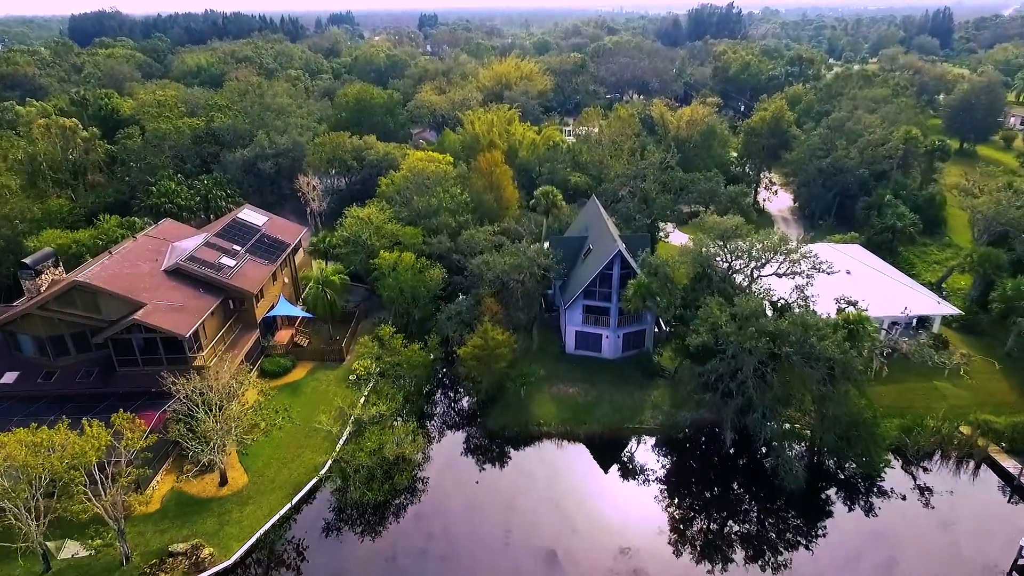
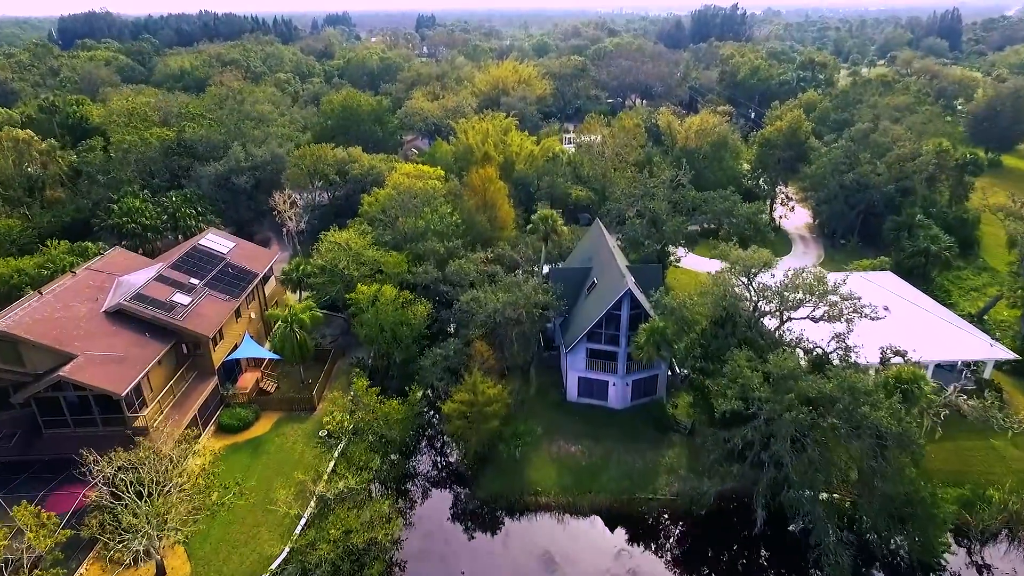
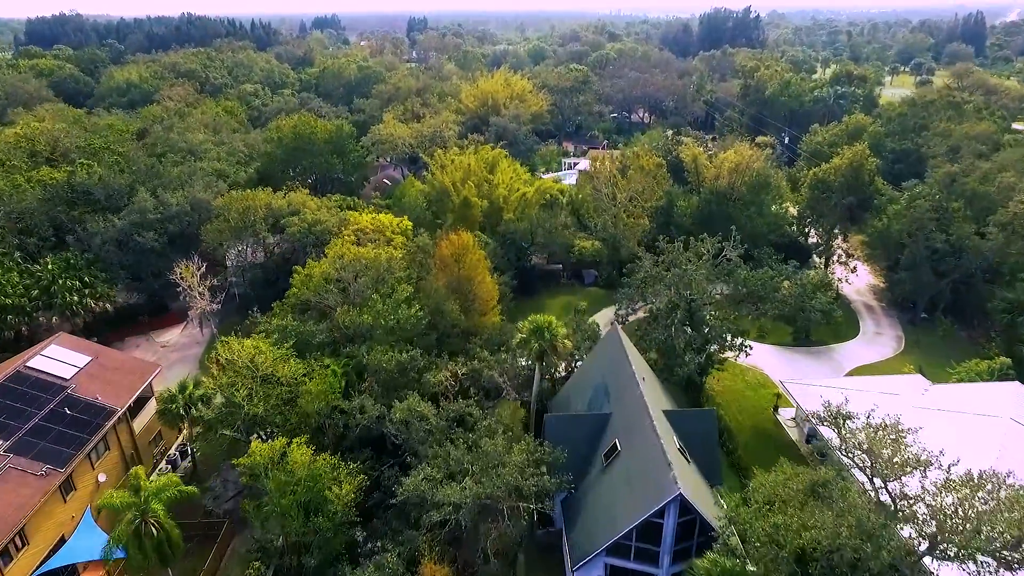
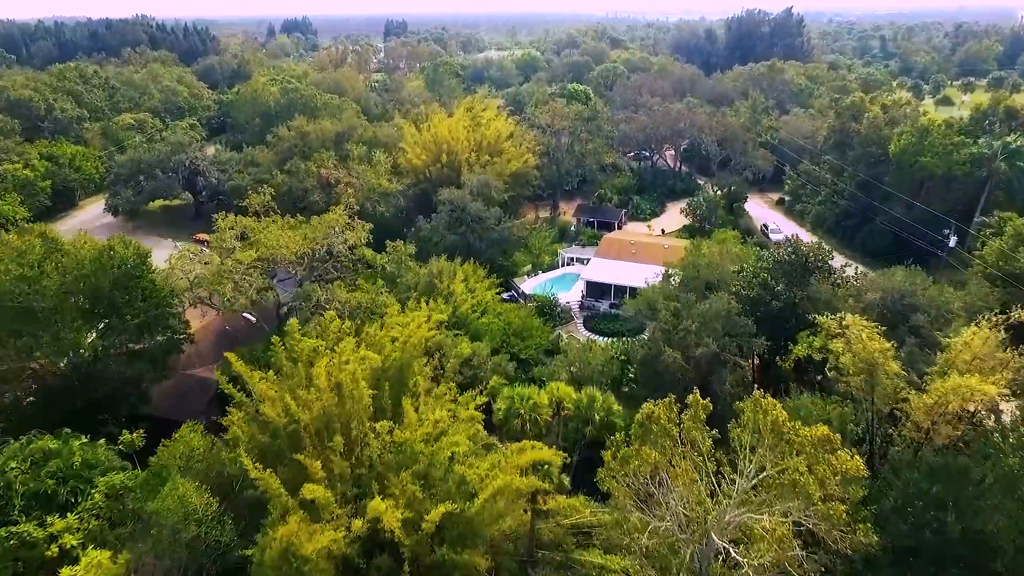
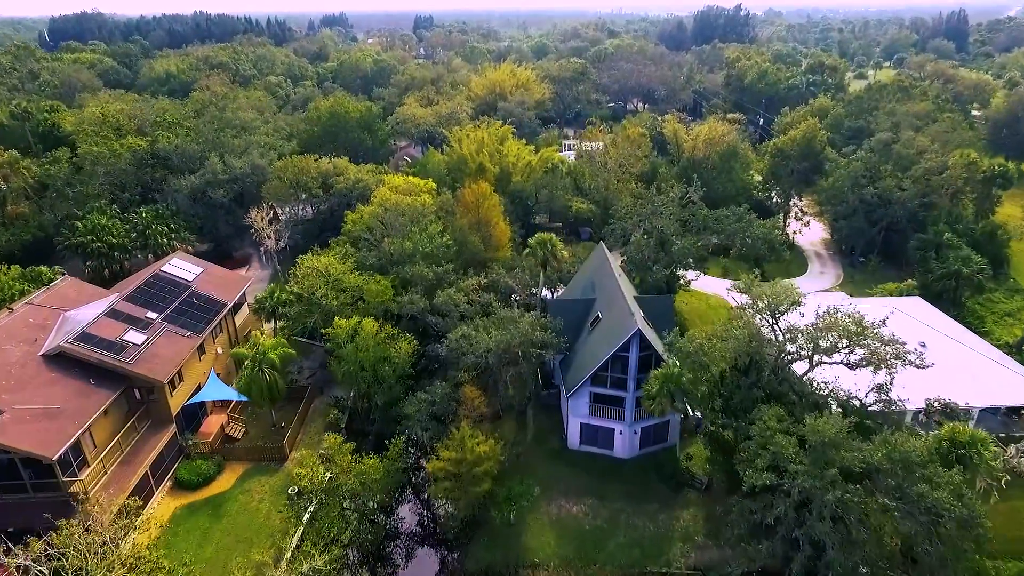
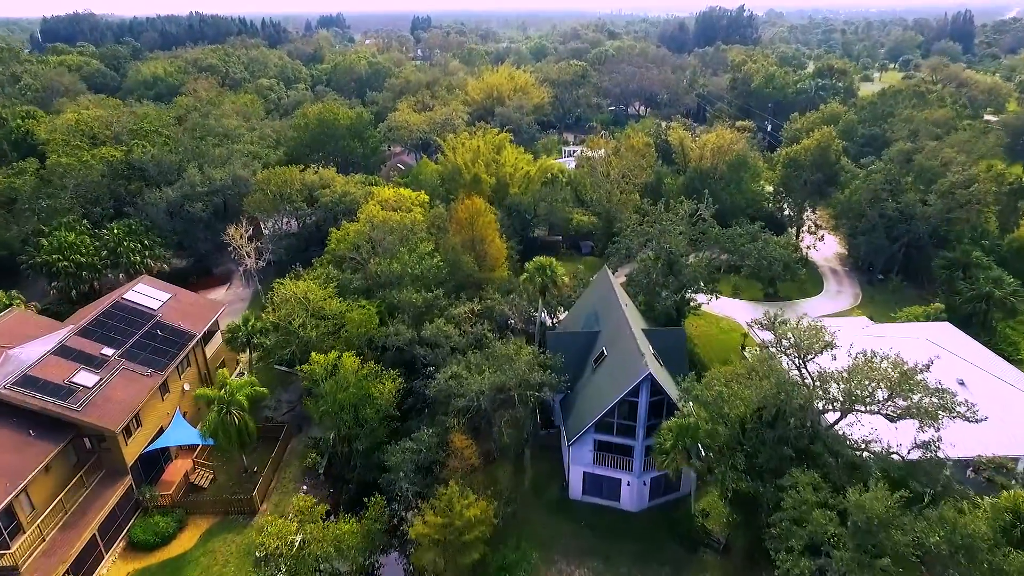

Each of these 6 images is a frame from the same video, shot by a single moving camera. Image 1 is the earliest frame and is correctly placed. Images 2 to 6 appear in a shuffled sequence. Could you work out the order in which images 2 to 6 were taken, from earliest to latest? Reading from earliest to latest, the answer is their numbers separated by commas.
2, 5, 6, 3, 4
